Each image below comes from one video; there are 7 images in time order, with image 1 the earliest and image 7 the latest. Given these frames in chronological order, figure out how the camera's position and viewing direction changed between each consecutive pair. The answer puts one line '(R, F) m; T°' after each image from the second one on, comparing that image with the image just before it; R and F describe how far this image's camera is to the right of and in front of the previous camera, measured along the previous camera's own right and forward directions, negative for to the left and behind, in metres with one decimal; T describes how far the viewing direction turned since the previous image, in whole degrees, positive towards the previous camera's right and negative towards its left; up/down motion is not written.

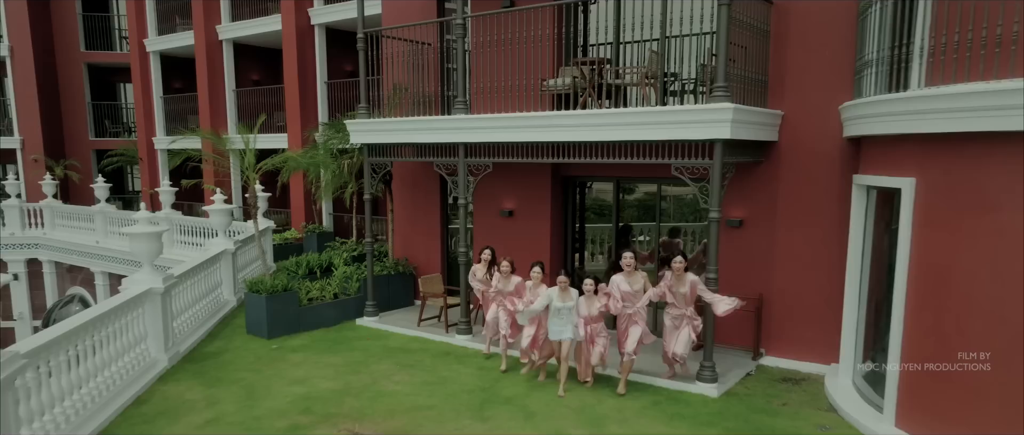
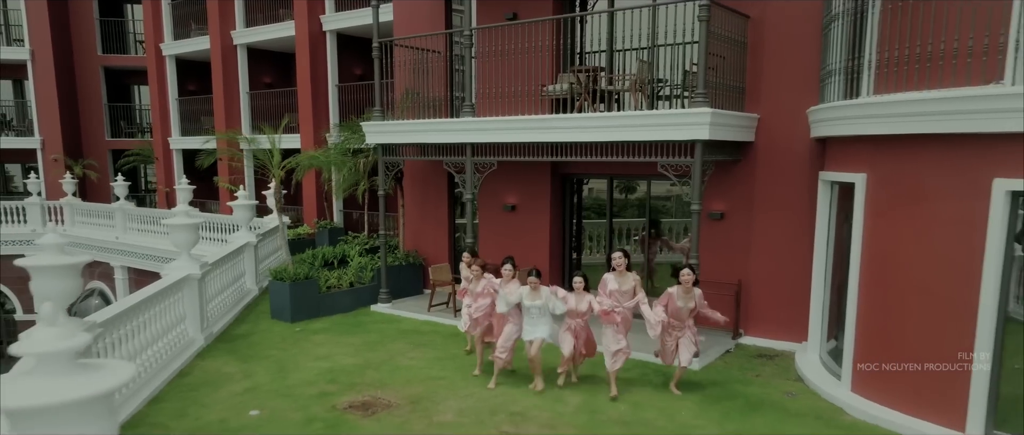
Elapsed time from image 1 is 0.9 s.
(0.0, -0.7) m; 0°
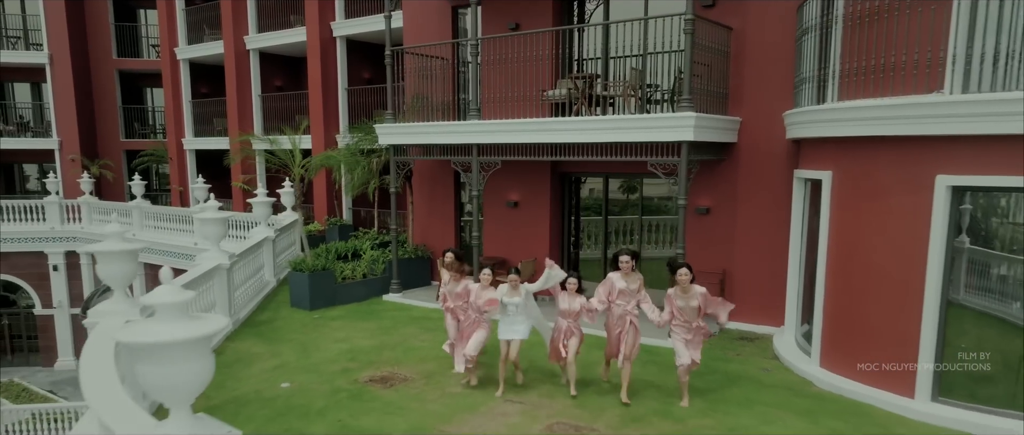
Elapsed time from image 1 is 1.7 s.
(0.0, -0.7) m; 0°
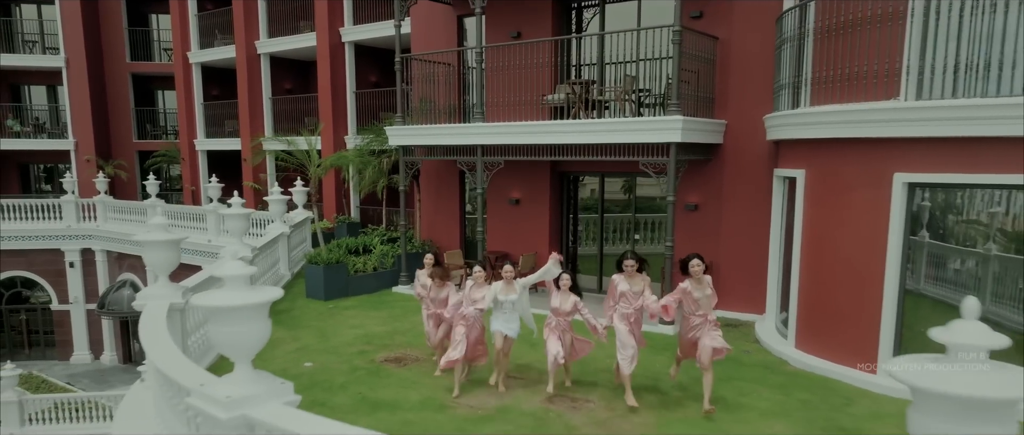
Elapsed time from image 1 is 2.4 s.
(0.0, -0.6) m; 0°
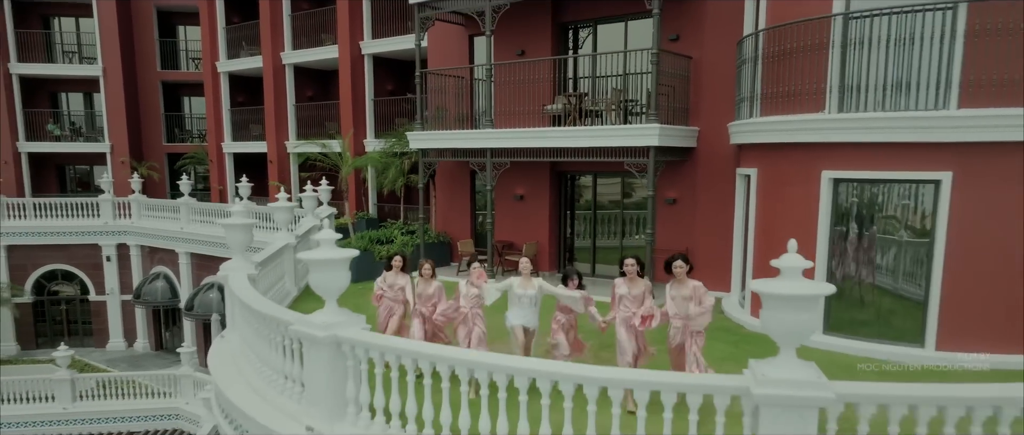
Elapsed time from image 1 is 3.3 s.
(0.0, -1.6) m; 0°
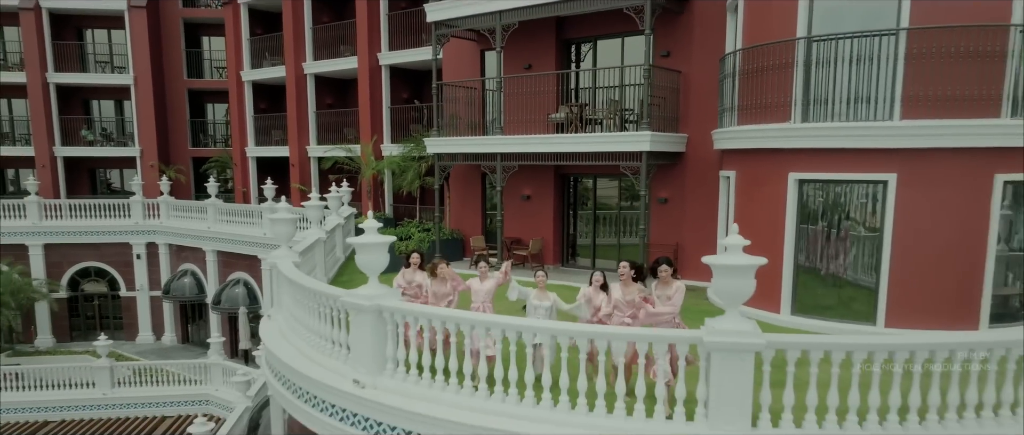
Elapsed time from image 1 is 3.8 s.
(0.0, -1.2) m; -1°
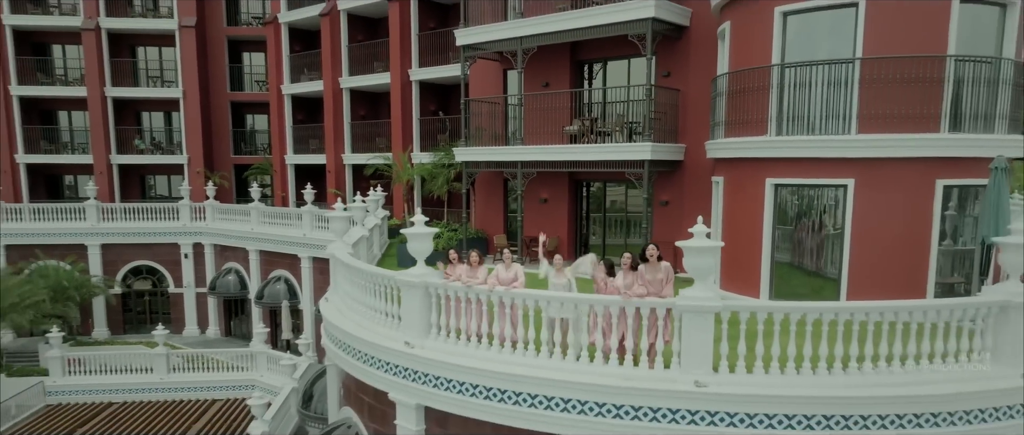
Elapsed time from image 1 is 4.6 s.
(0.0, -1.6) m; -1°
